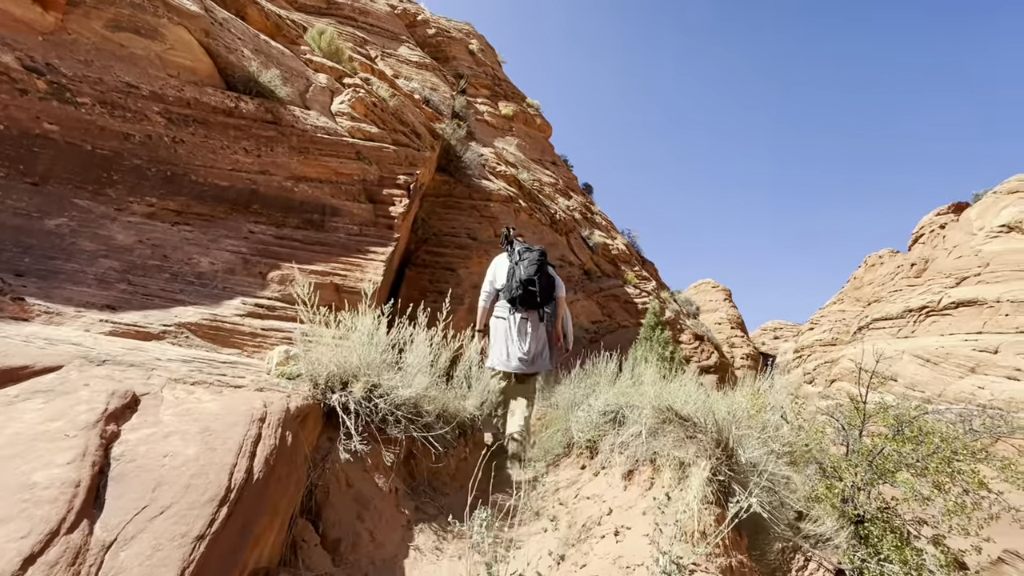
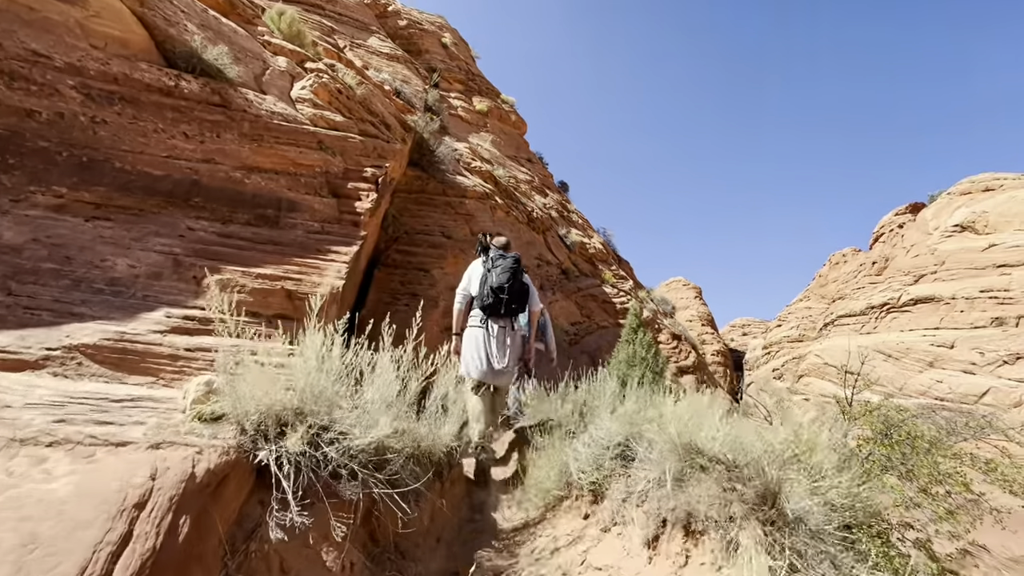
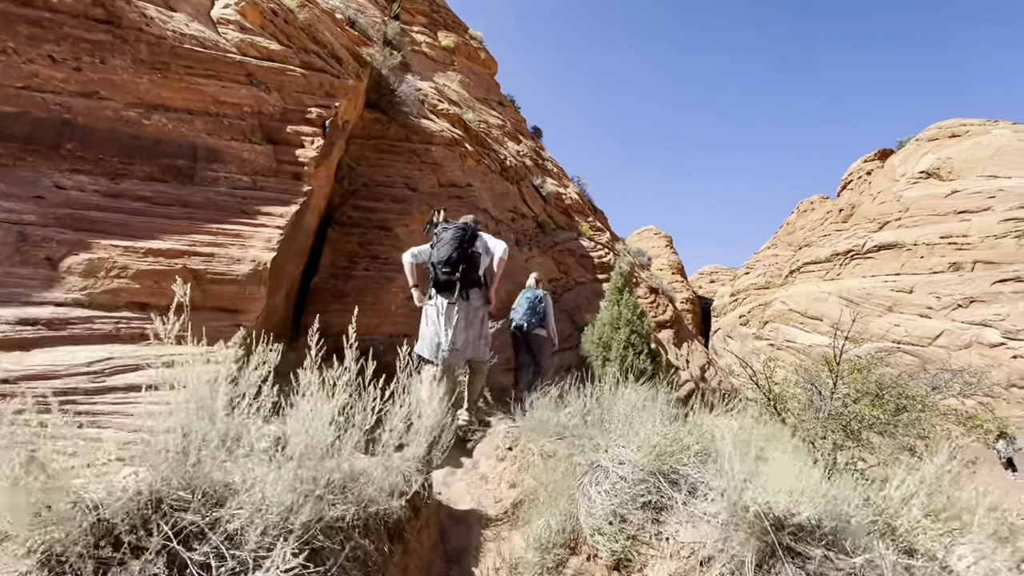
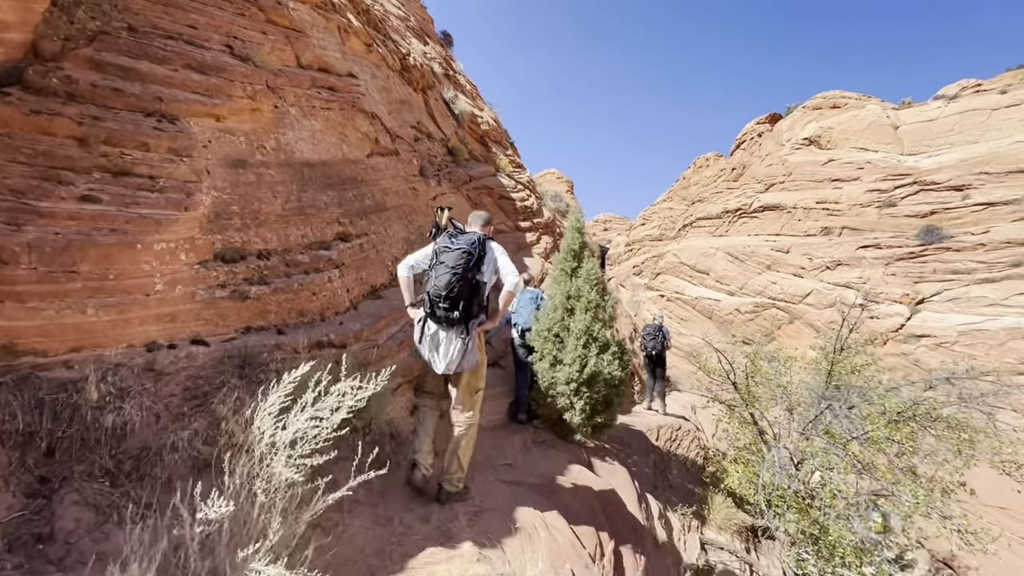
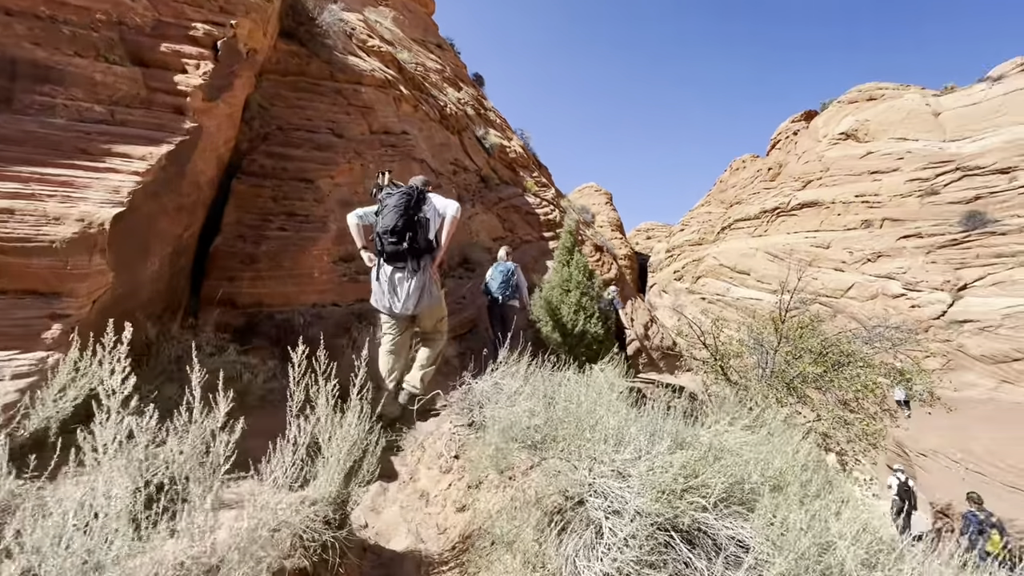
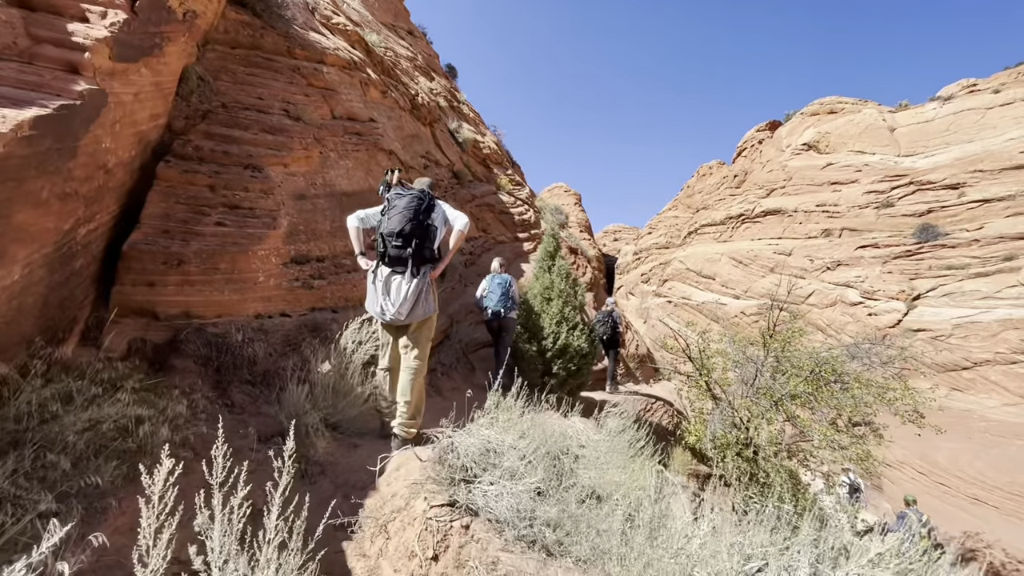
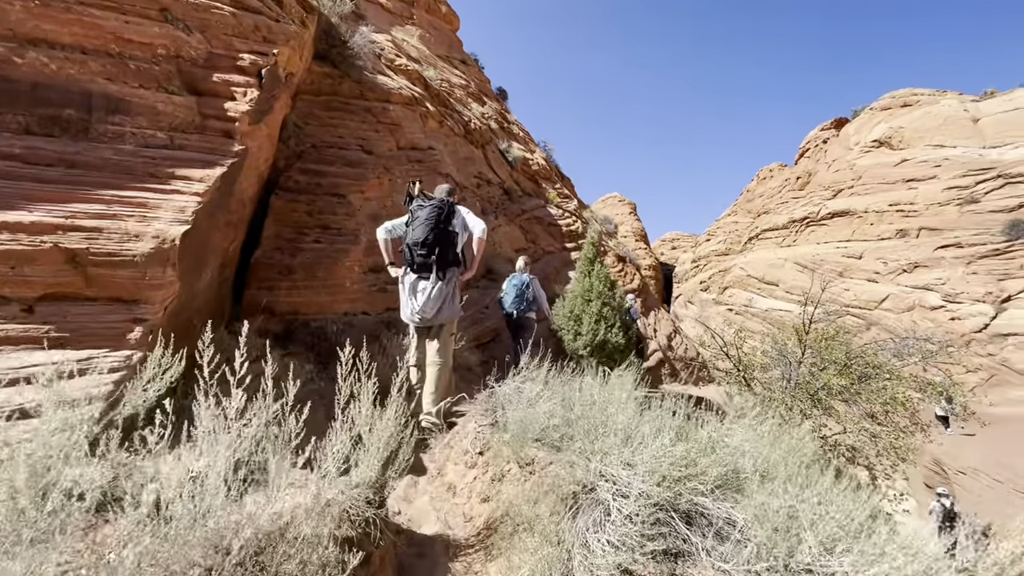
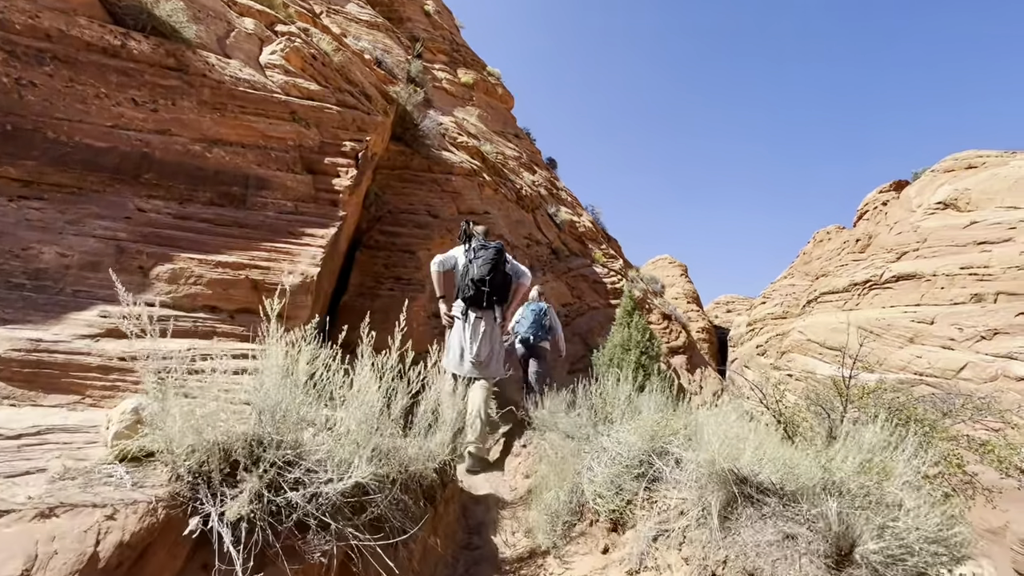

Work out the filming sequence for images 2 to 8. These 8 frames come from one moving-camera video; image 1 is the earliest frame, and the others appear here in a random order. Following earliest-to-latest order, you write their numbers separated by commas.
2, 8, 3, 7, 5, 6, 4
